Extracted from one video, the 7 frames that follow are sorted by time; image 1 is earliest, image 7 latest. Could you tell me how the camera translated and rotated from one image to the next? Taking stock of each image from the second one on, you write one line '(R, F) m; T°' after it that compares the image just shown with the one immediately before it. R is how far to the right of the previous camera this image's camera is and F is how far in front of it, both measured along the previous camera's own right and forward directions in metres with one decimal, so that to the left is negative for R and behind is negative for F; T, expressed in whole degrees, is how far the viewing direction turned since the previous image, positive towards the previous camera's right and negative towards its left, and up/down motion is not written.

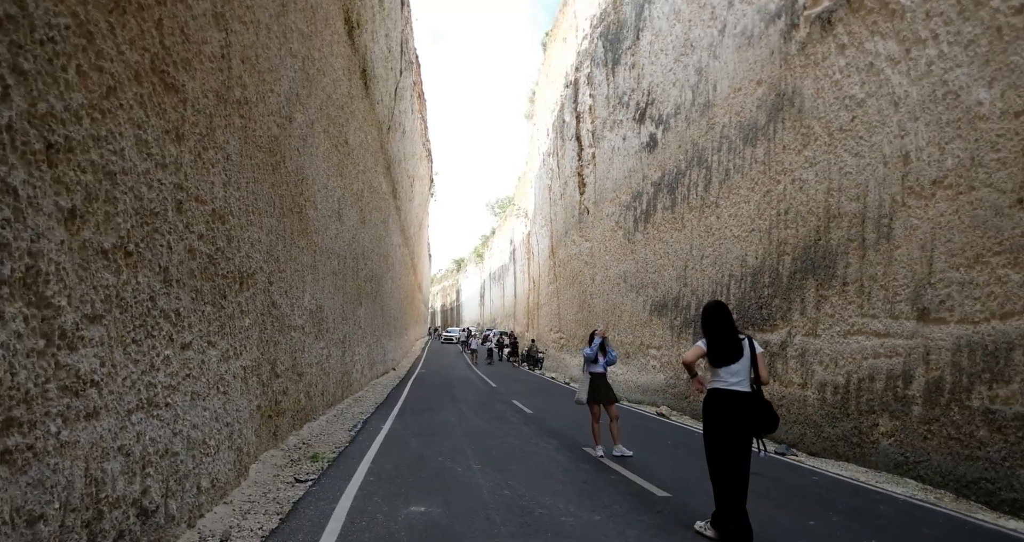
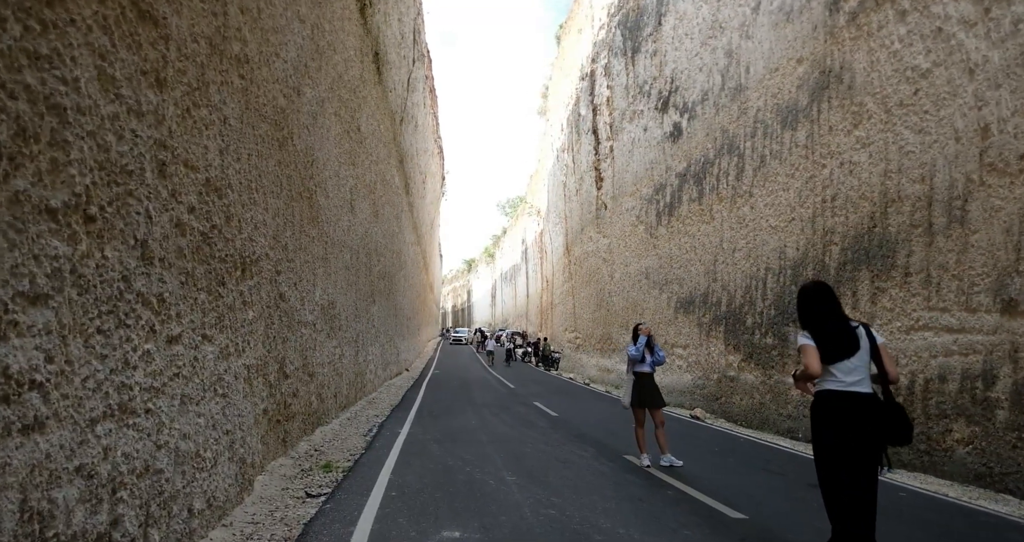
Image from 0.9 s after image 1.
(-0.3, +0.7) m; -1°
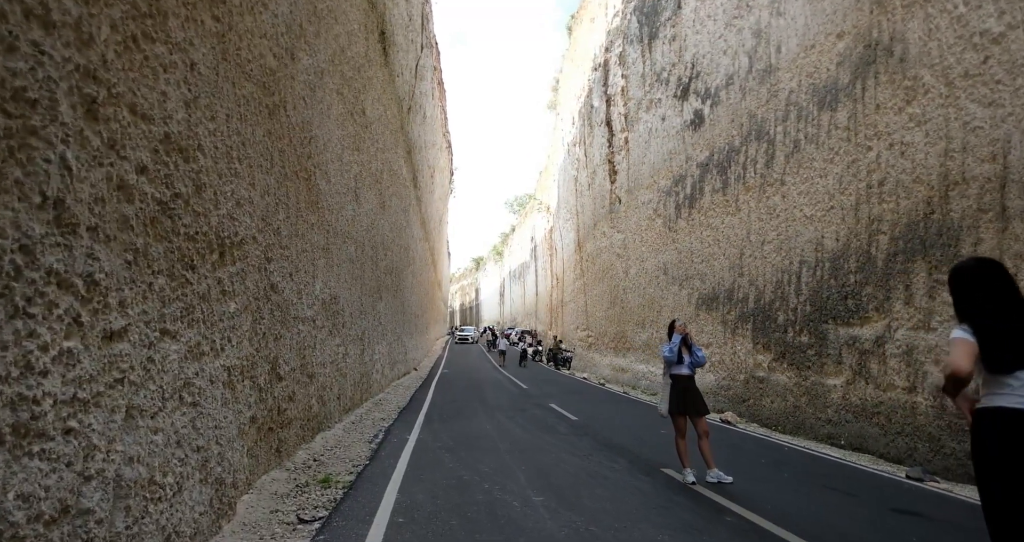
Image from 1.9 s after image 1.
(-0.2, +0.7) m; -1°
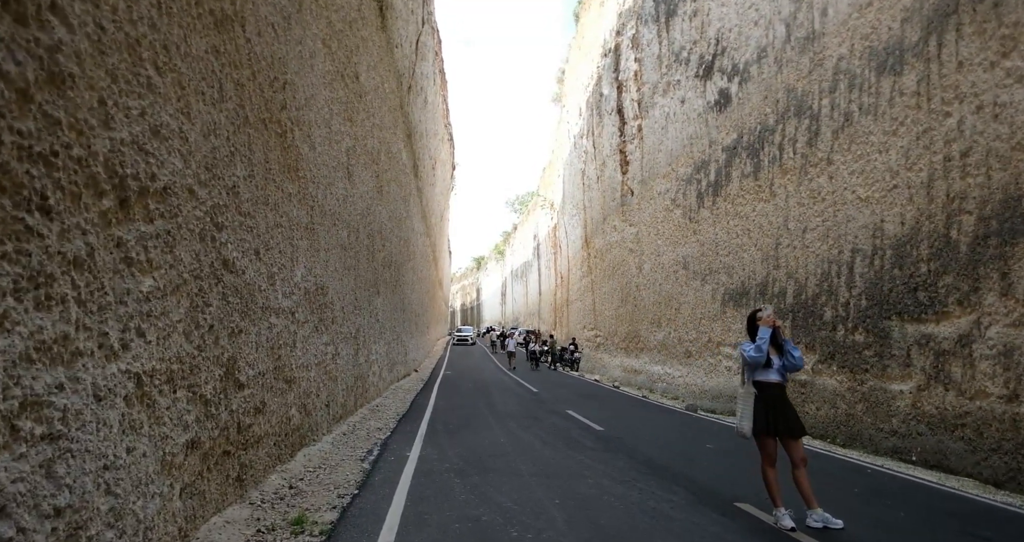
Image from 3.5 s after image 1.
(-0.3, +1.3) m; 0°
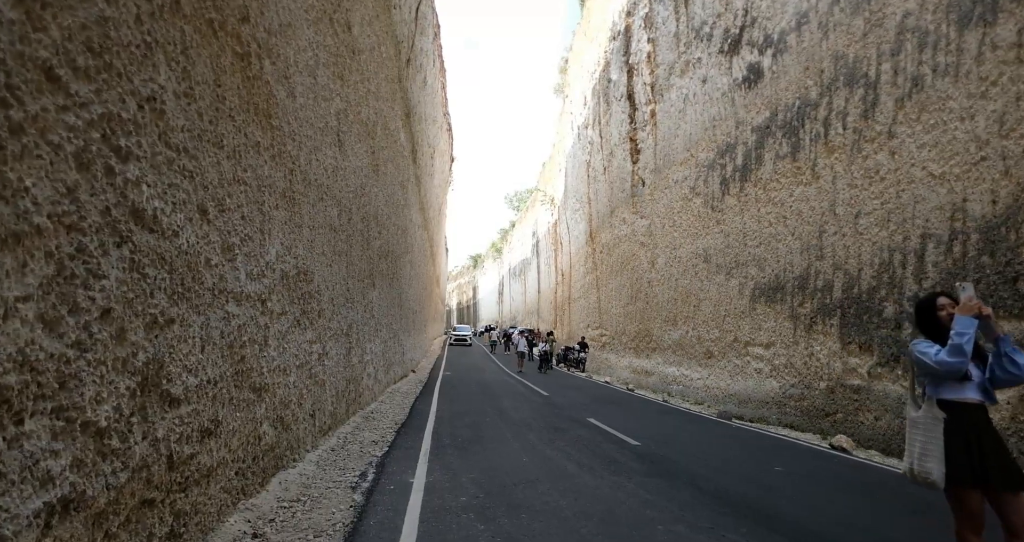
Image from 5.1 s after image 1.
(-0.4, +1.4) m; +1°
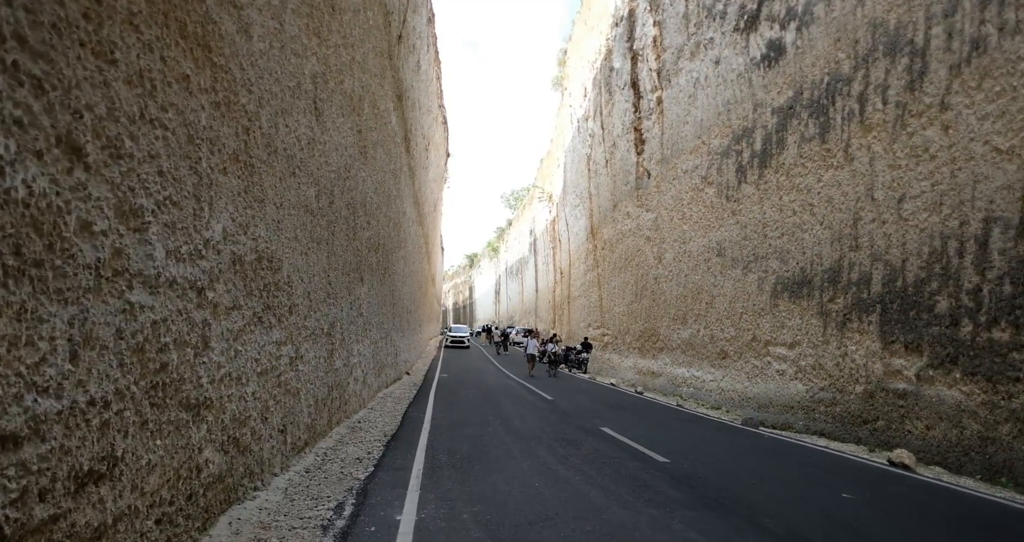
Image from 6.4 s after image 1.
(-0.1, +1.1) m; 0°
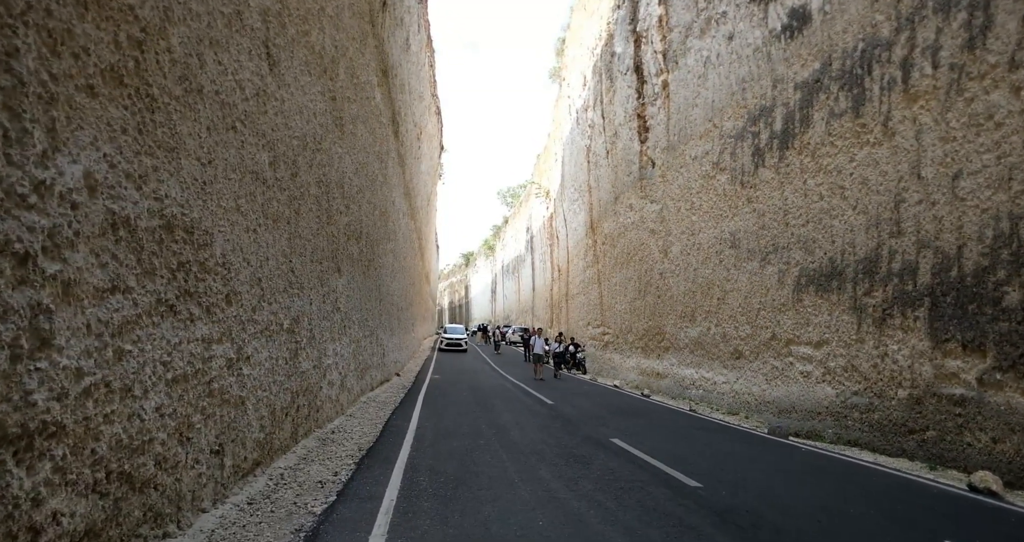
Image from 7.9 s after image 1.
(0.0, +1.2) m; 0°
